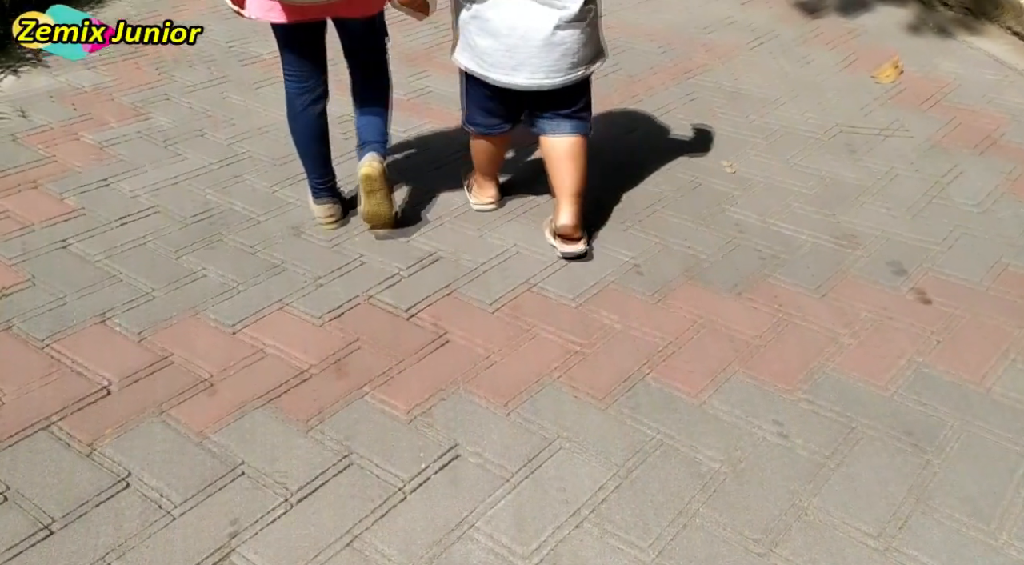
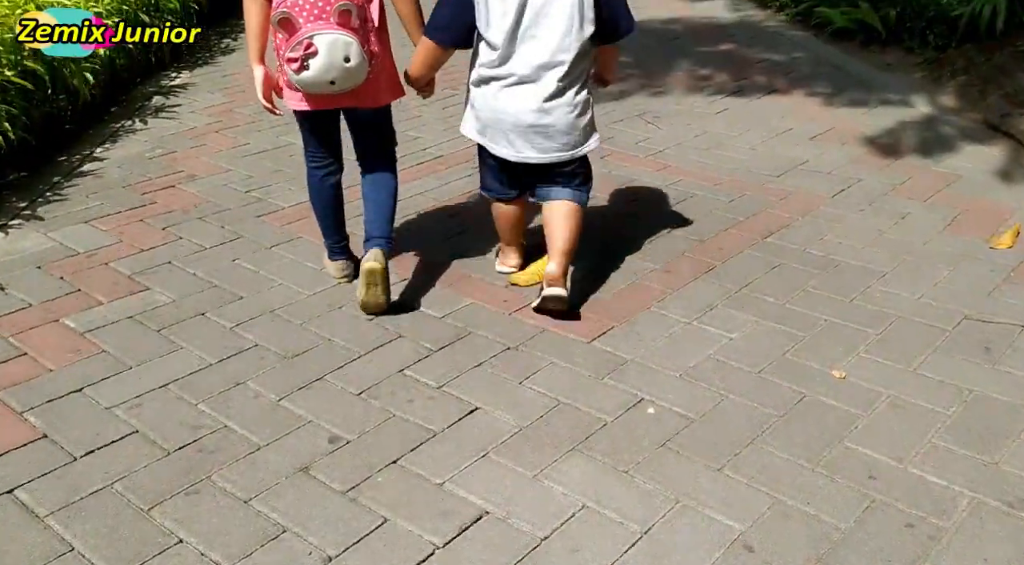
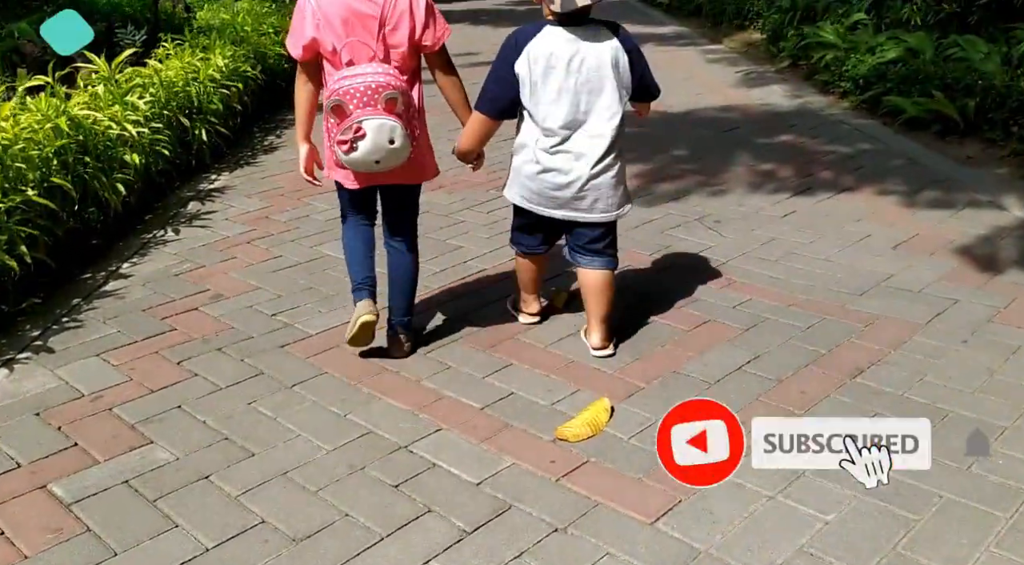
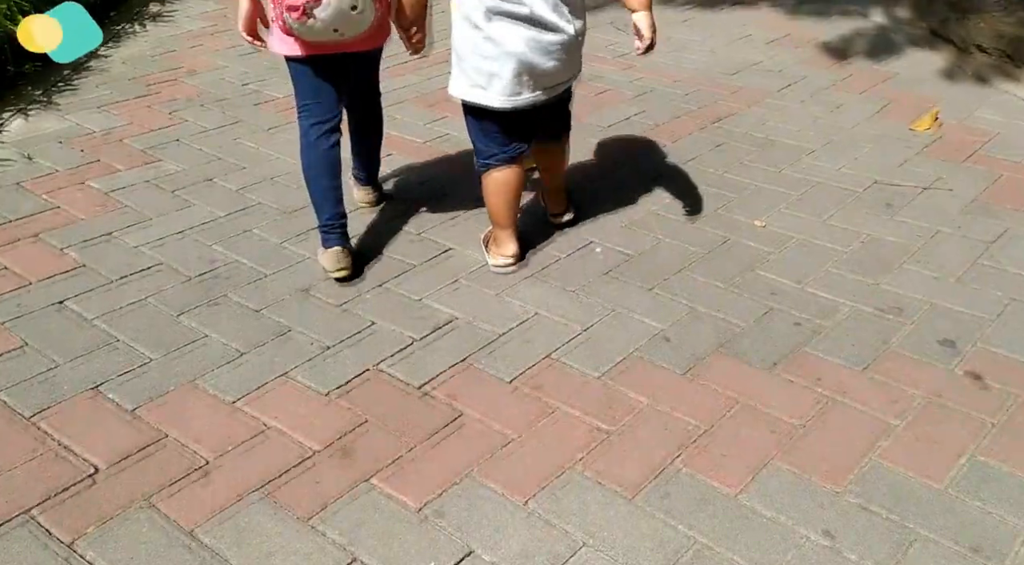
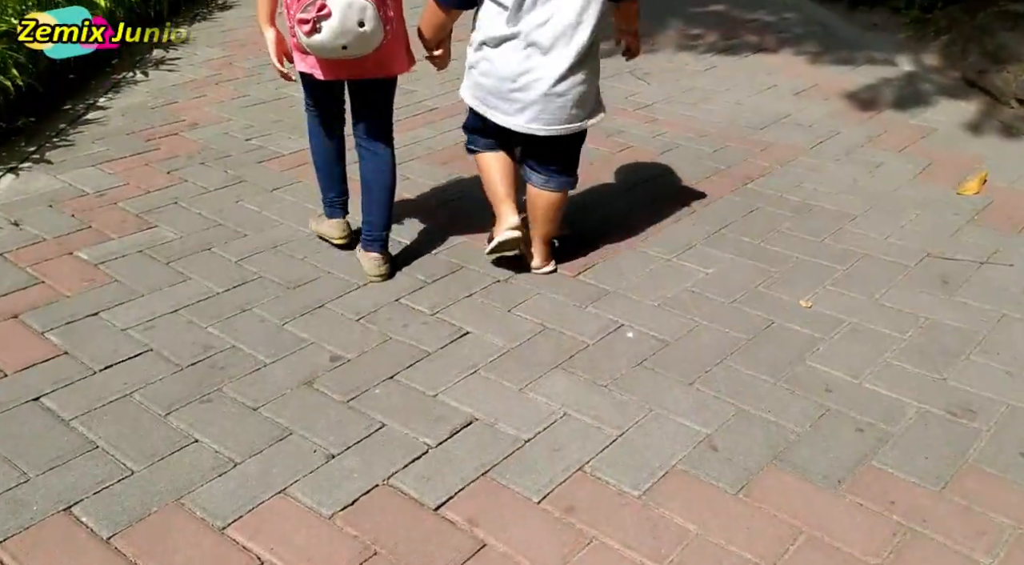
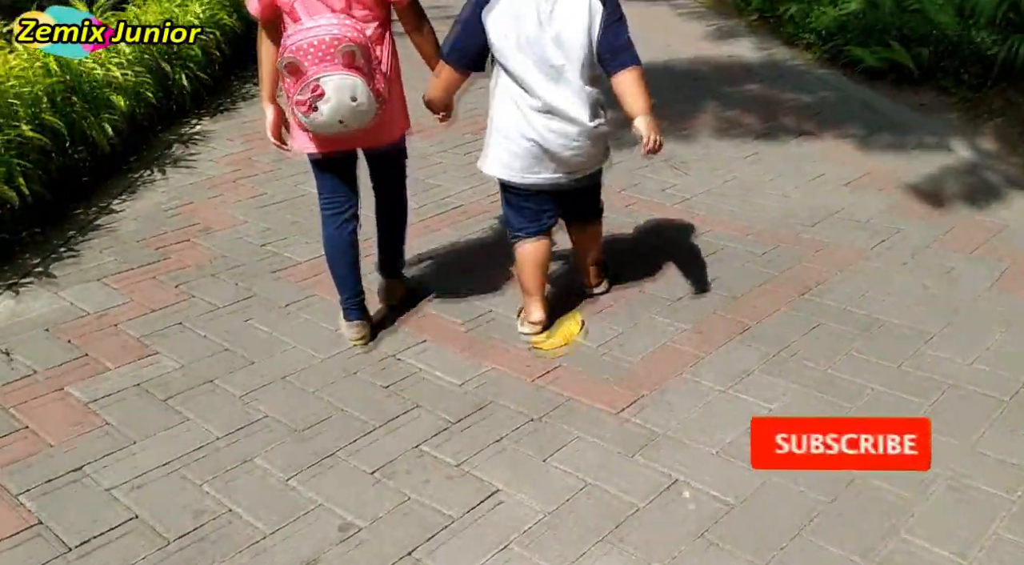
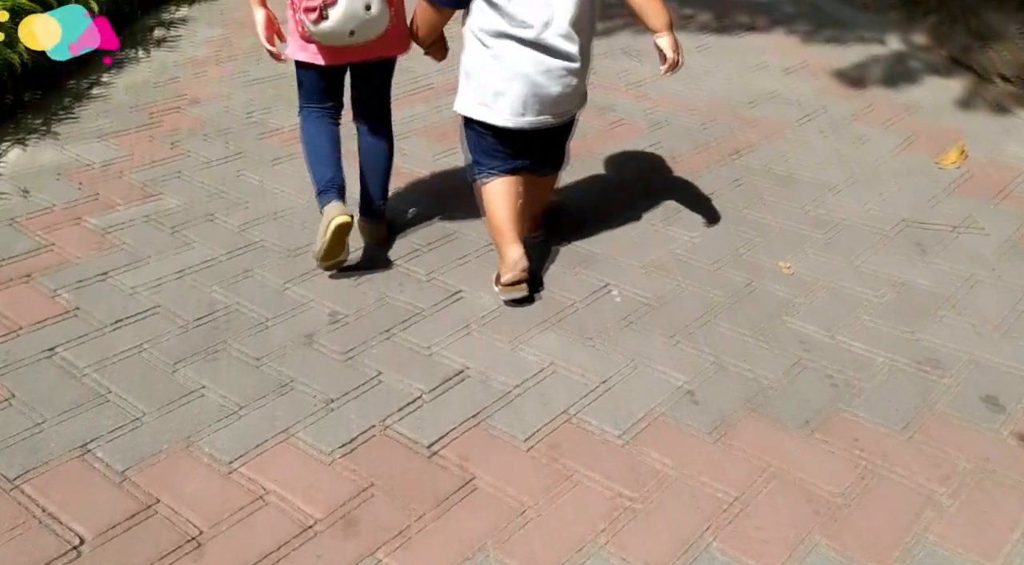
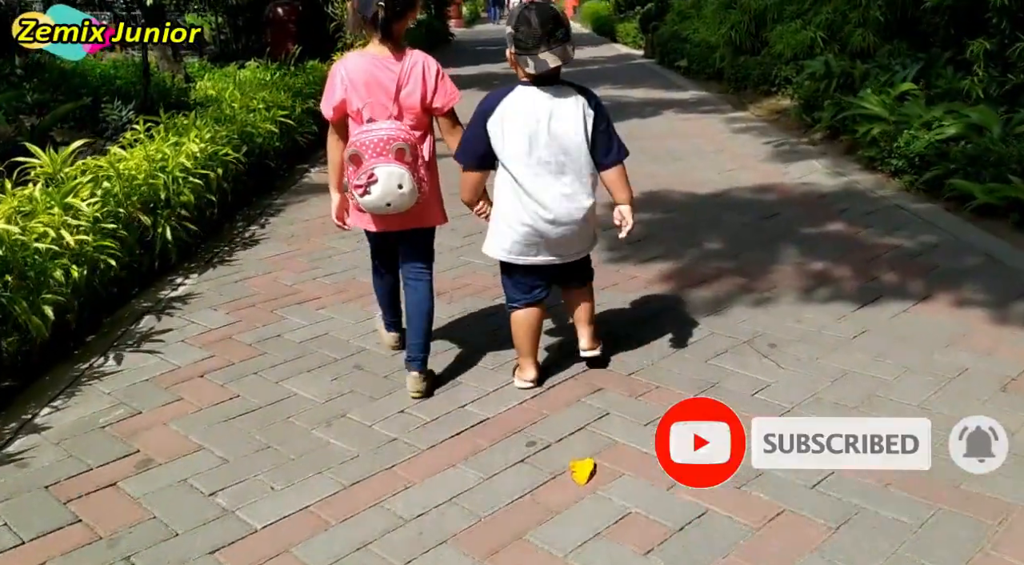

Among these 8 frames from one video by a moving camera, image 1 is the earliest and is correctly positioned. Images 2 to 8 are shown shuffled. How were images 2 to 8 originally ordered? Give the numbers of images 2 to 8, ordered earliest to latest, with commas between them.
4, 7, 5, 2, 6, 3, 8
